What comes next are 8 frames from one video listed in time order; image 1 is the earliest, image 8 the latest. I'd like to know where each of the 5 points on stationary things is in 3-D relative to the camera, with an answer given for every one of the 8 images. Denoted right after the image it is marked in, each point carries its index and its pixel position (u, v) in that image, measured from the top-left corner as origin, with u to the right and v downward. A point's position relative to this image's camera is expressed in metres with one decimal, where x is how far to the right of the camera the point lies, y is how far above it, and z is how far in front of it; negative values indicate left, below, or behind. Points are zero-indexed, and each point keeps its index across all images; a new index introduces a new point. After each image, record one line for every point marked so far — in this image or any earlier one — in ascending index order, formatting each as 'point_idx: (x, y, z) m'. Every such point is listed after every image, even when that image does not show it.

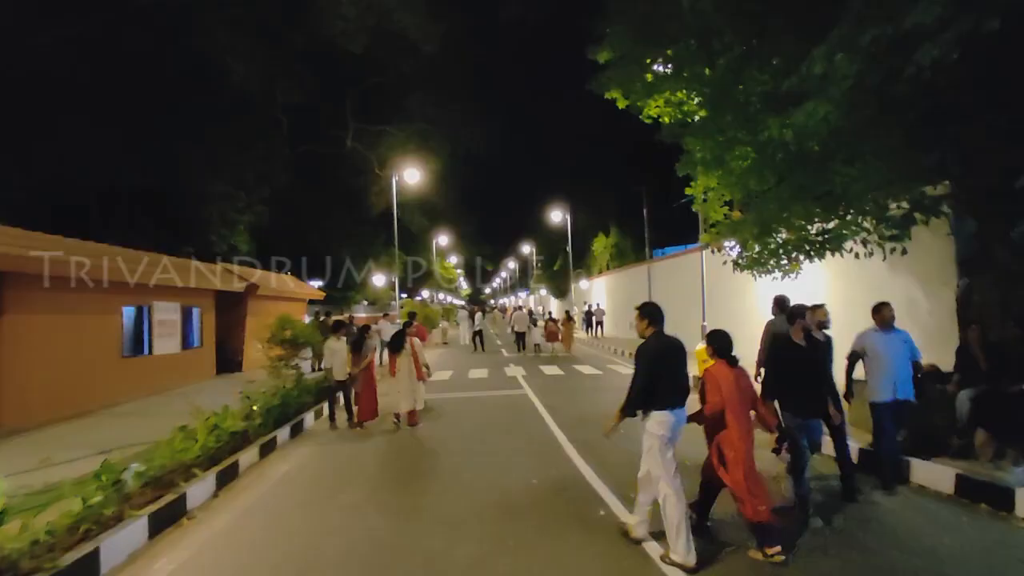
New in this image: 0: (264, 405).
0: (-4.6, -2.2, +11.0) m
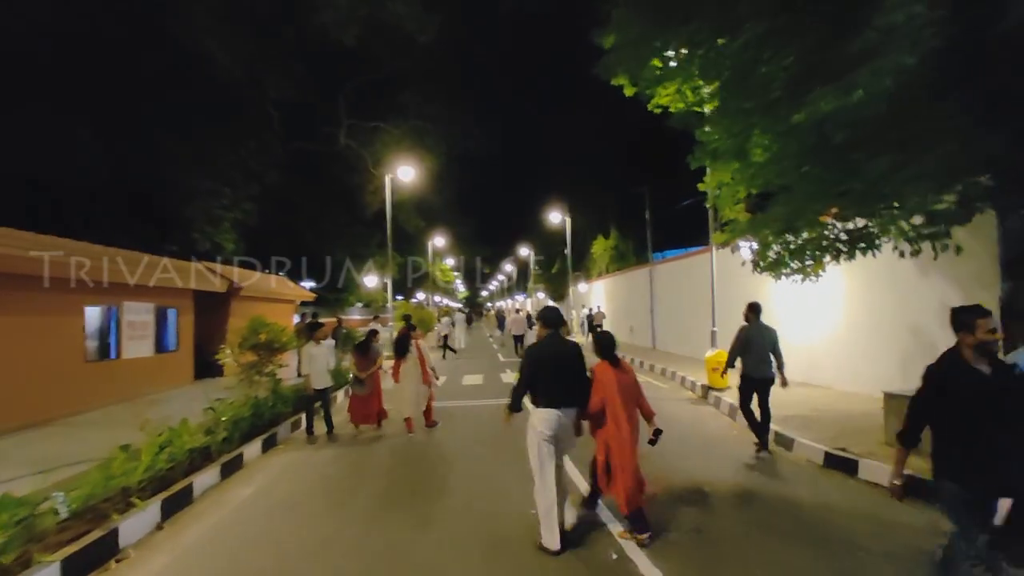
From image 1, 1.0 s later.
0: (-4.7, -2.2, +9.9) m
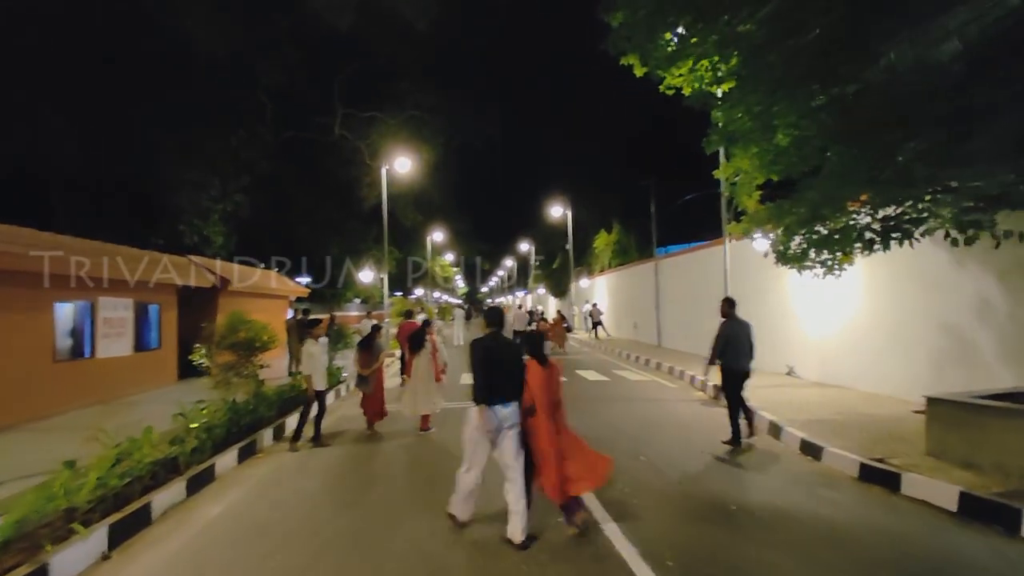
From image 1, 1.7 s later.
0: (-4.7, -2.1, +9.0) m
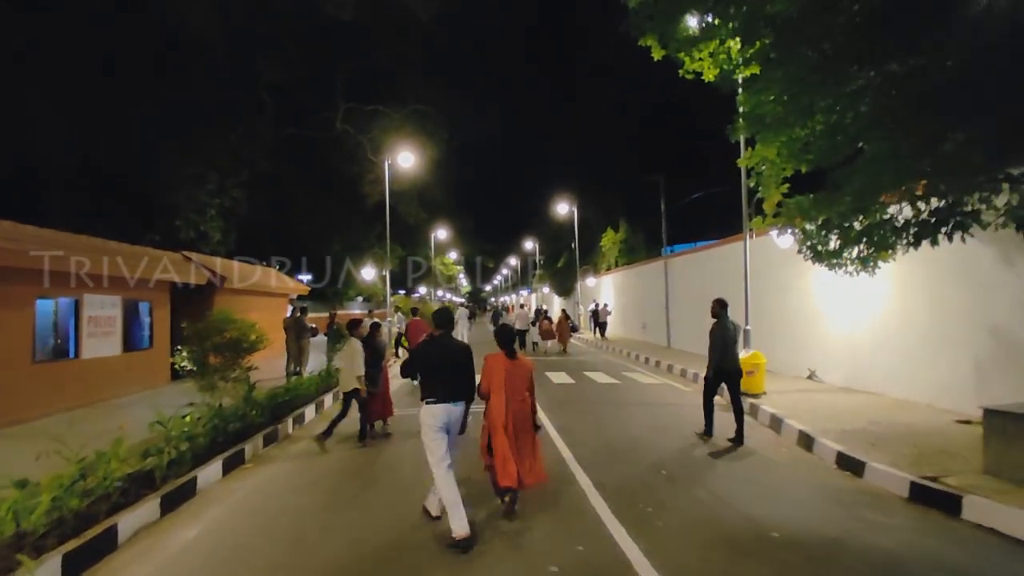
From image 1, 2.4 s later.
0: (-4.5, -2.0, +8.2) m
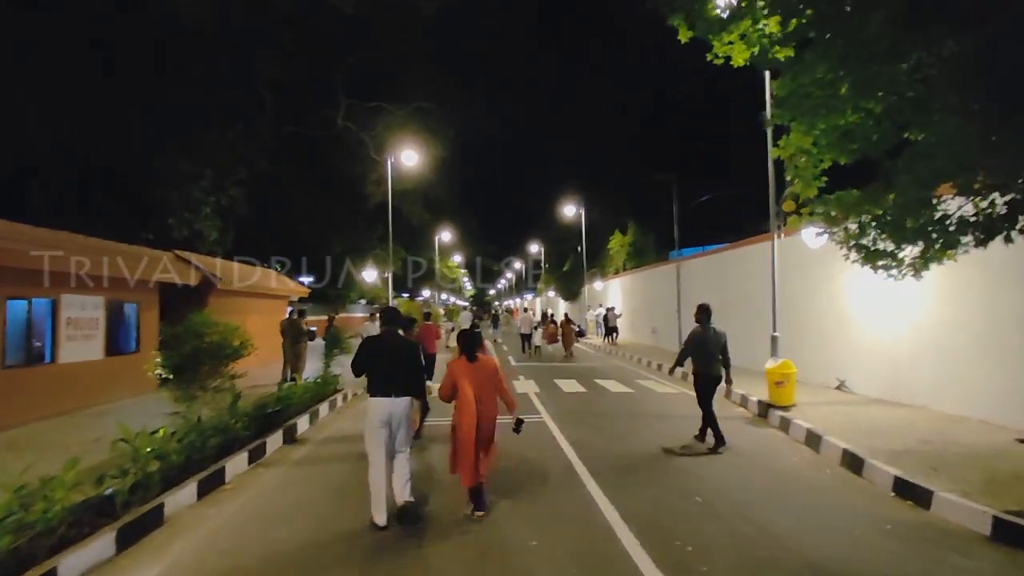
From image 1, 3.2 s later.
0: (-4.4, -2.0, +7.3) m
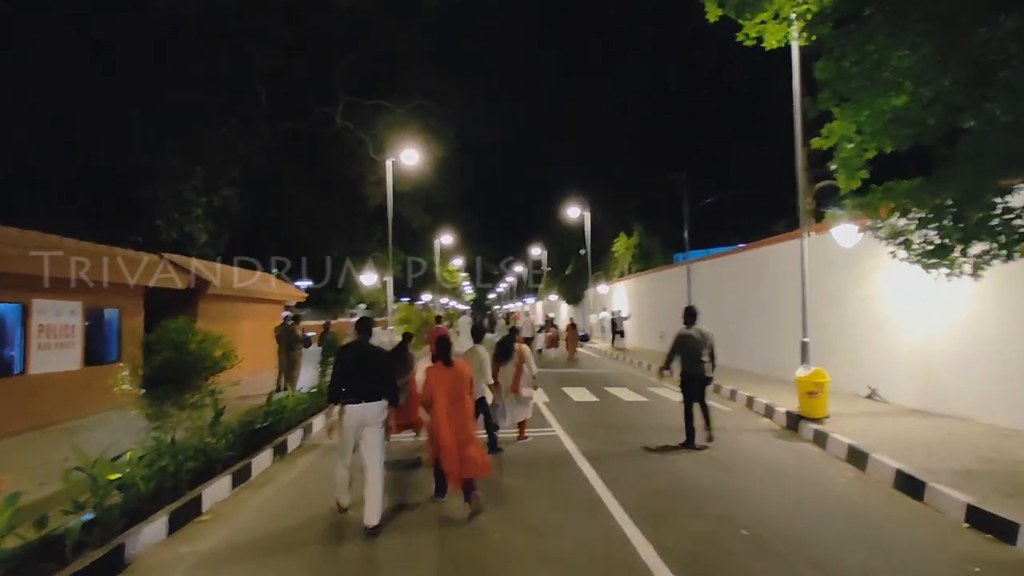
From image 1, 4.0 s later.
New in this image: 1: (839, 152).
0: (-4.2, -2.0, +6.3) m
1: (+5.3, +2.2, +9.6) m
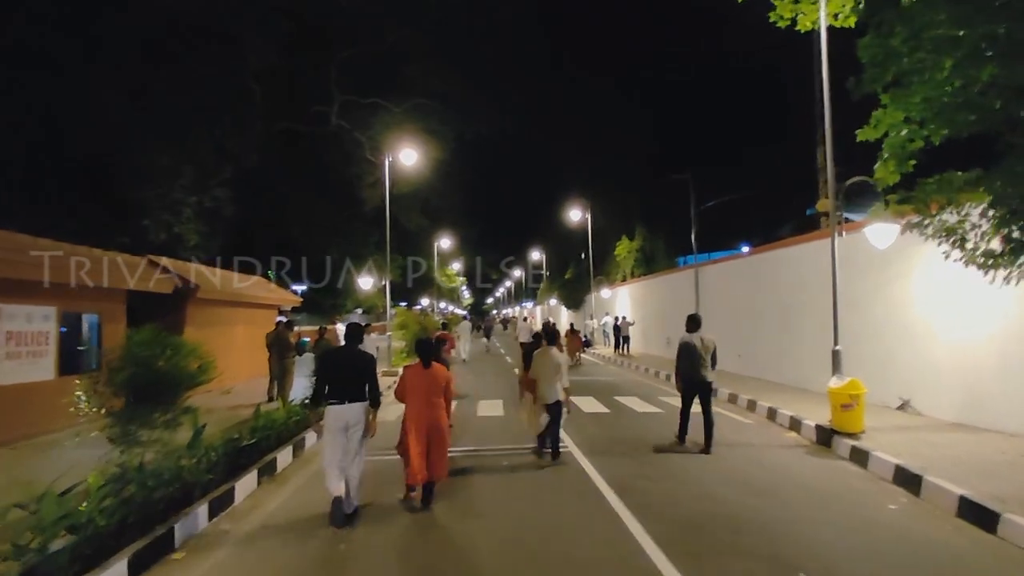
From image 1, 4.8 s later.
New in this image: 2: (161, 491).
0: (-4.0, -2.1, +5.4) m
1: (+5.5, +2.1, +8.7) m
2: (-4.0, -2.3, +6.7) m
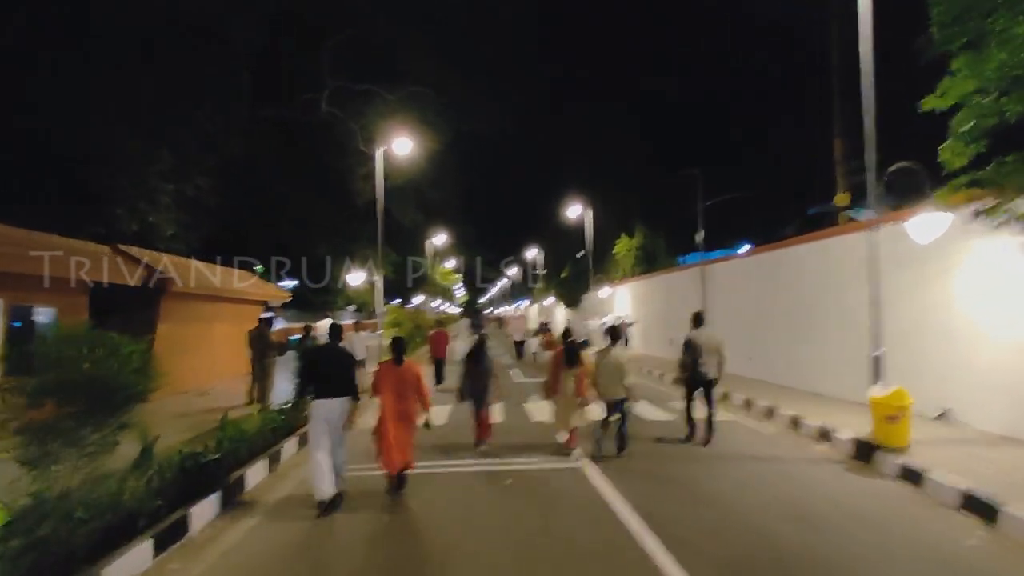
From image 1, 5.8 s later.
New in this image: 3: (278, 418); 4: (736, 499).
0: (-3.8, -1.9, +4.1) m
1: (+5.6, +2.2, +7.6) m
2: (-3.8, -2.2, +5.5) m
3: (-4.5, -2.4, +11.4) m
4: (+3.1, -3.0, +8.3) m
